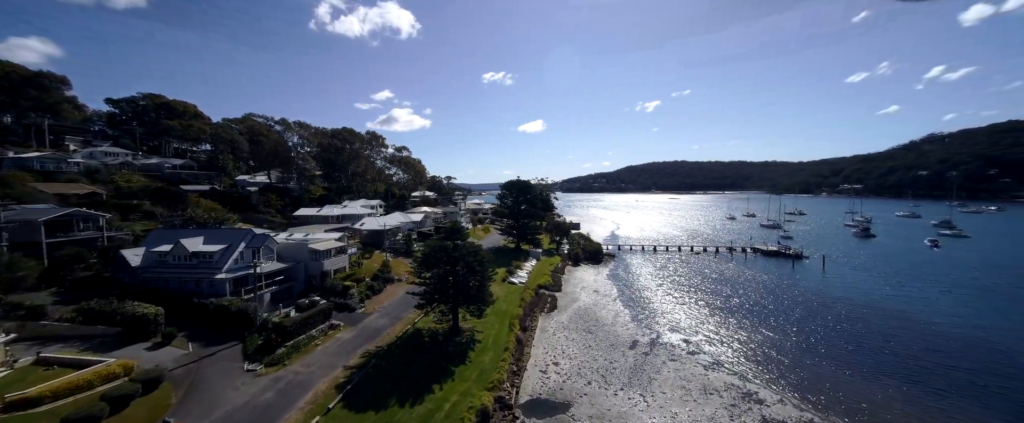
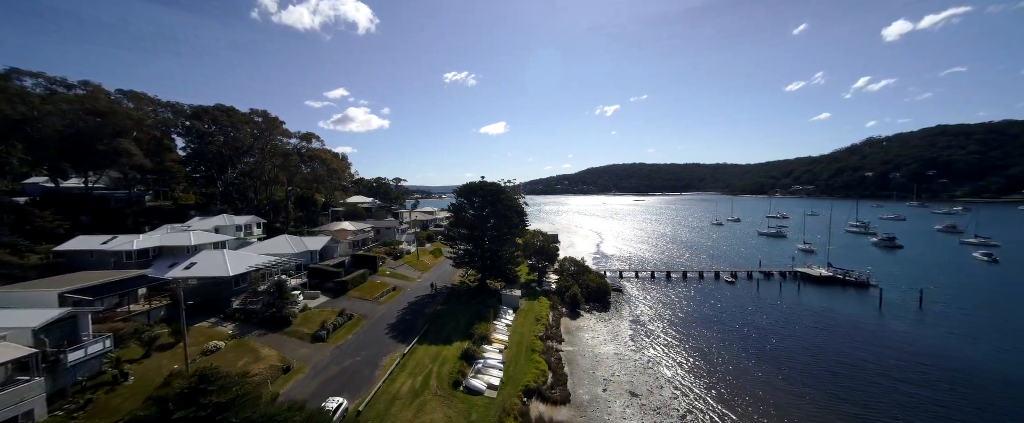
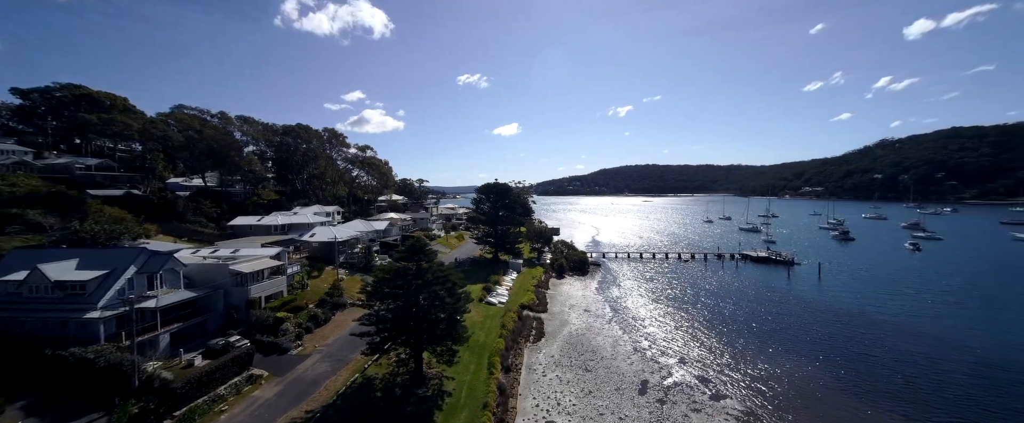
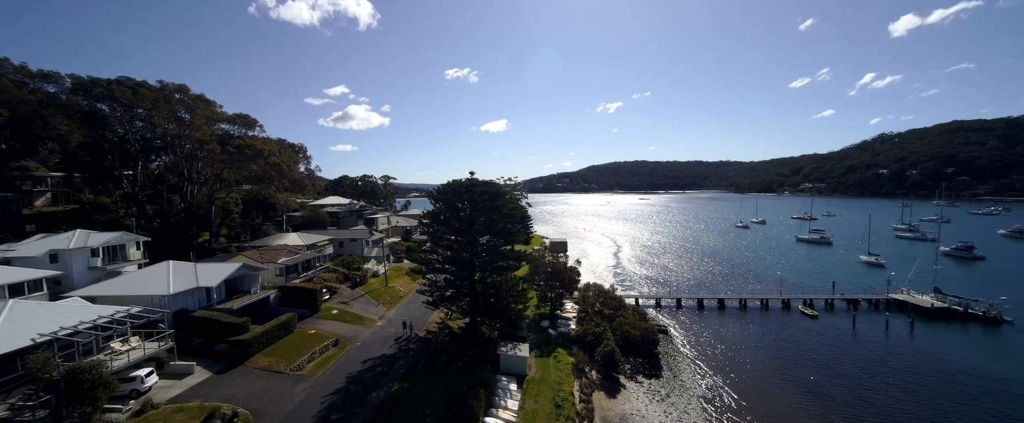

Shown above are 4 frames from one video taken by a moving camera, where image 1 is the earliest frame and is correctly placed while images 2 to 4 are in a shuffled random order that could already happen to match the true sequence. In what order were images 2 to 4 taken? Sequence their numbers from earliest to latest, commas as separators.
3, 2, 4
